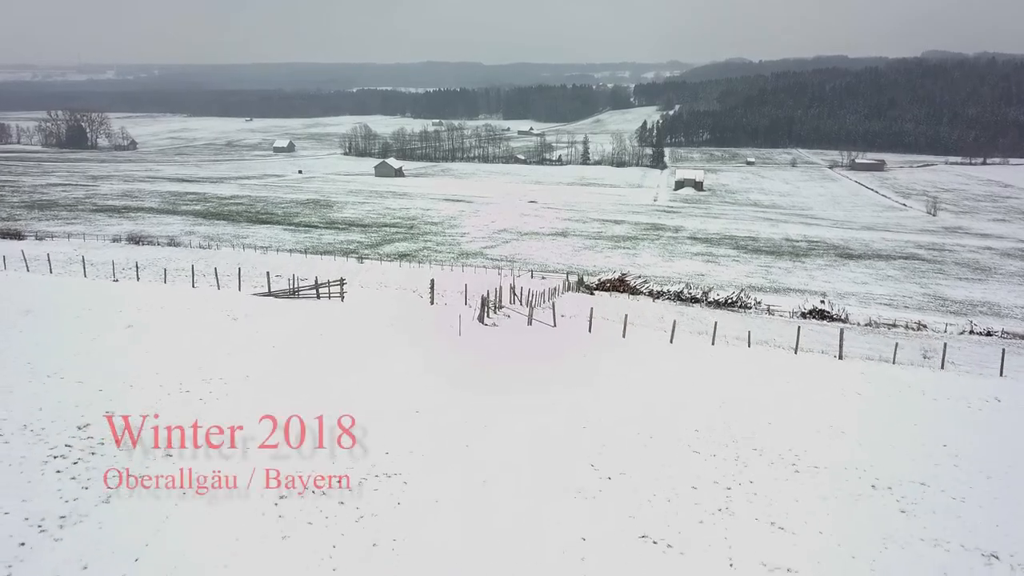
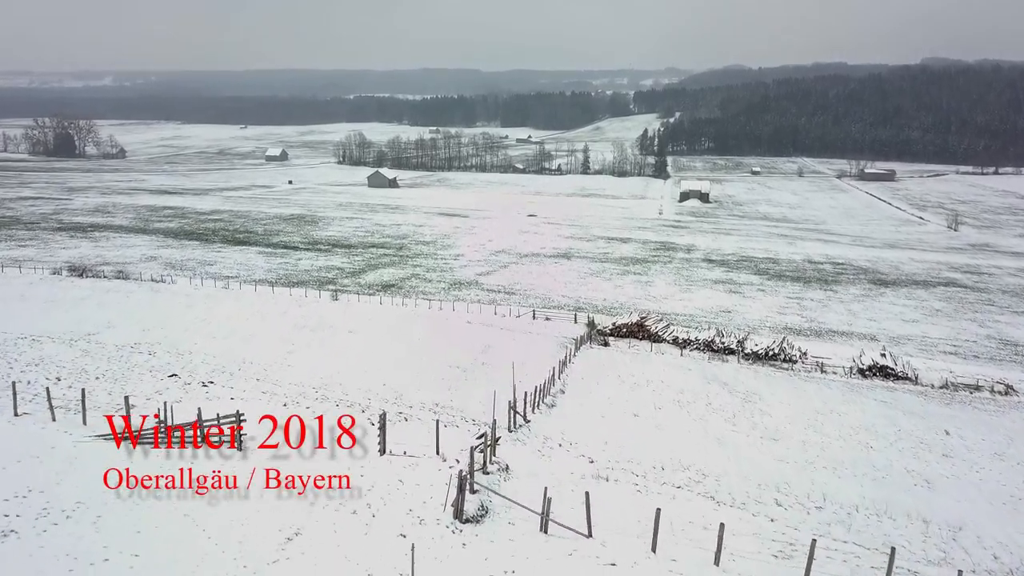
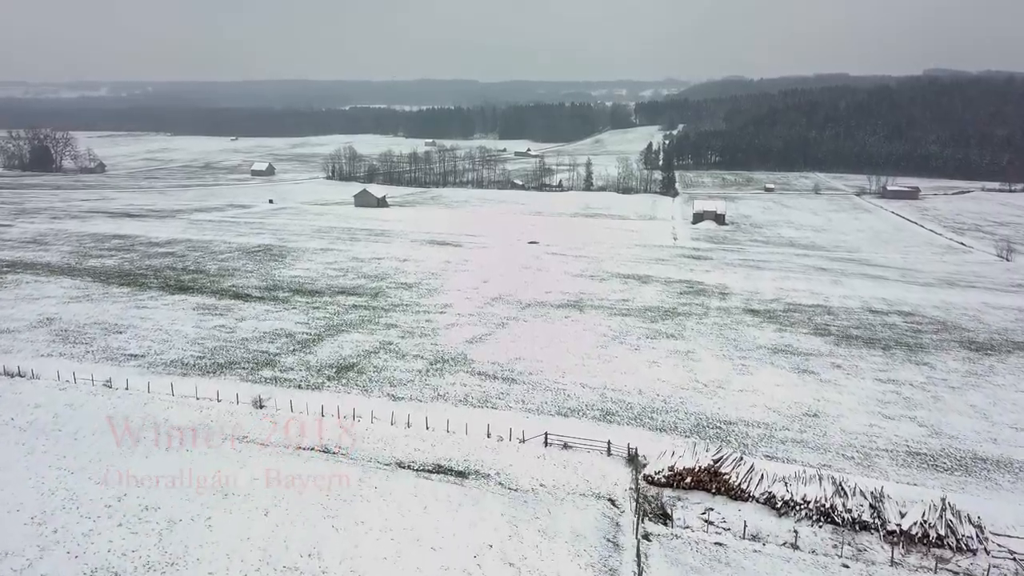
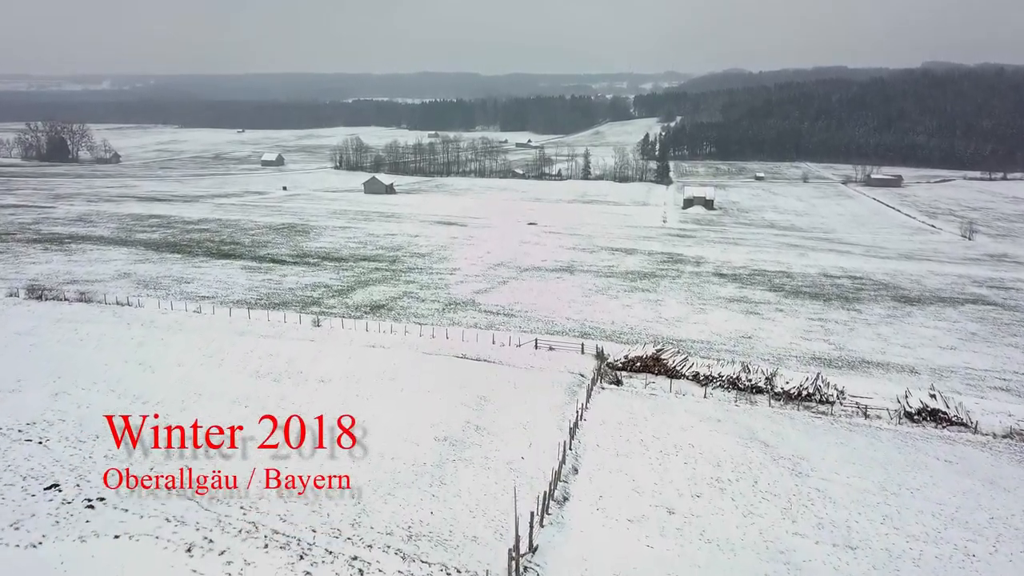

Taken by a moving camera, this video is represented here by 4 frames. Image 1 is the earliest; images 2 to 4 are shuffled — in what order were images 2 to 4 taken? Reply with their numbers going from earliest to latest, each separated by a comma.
2, 4, 3
